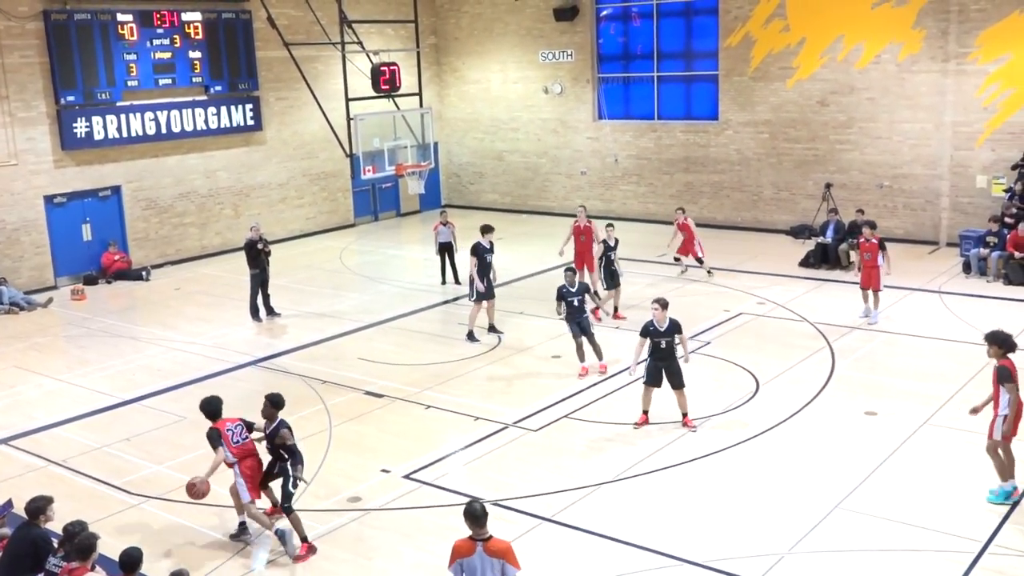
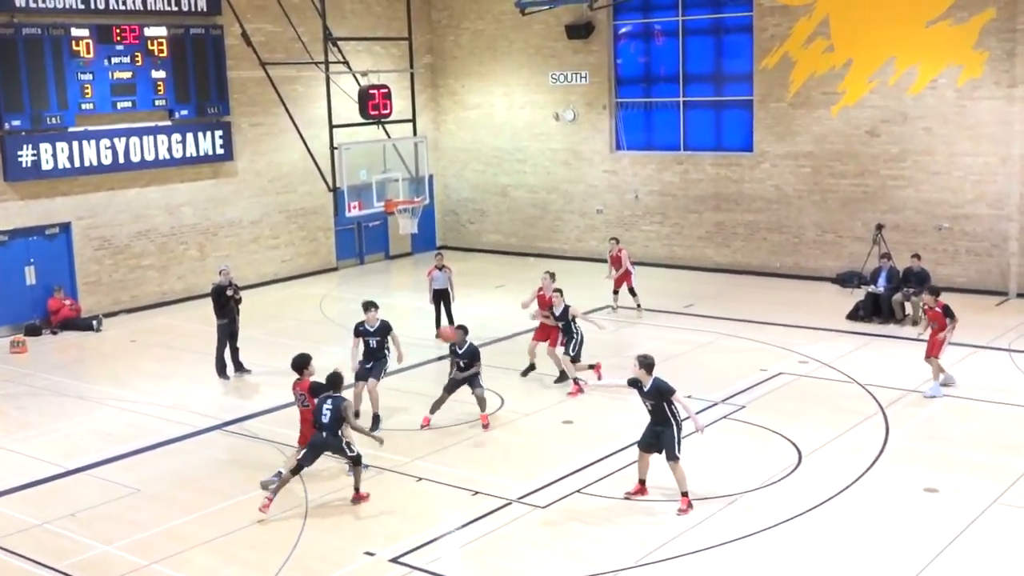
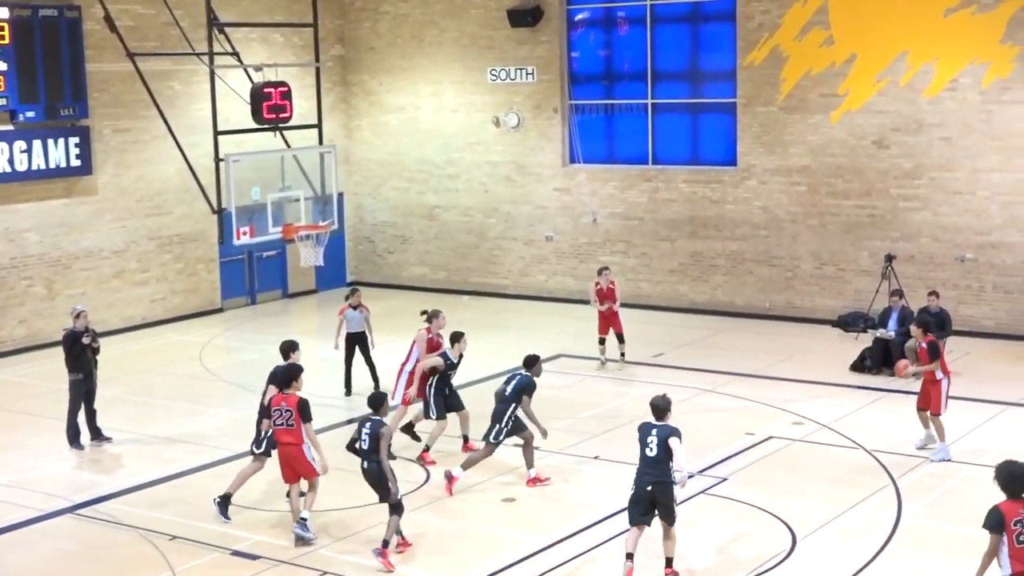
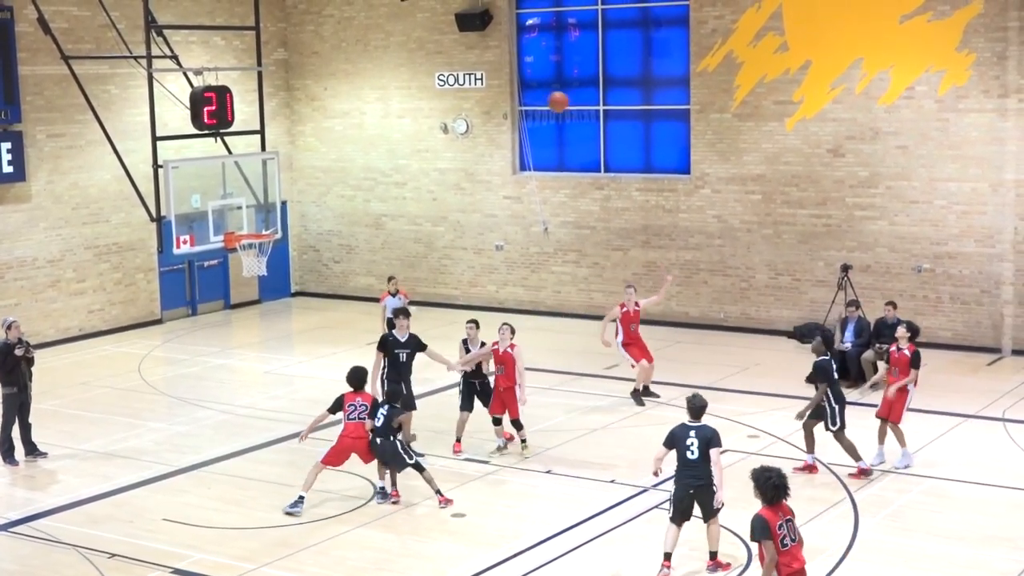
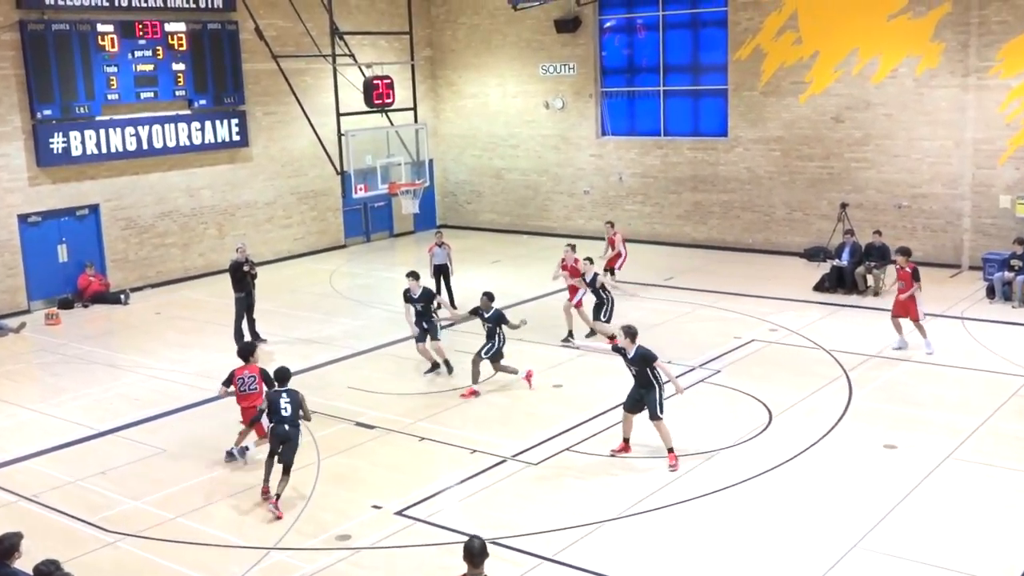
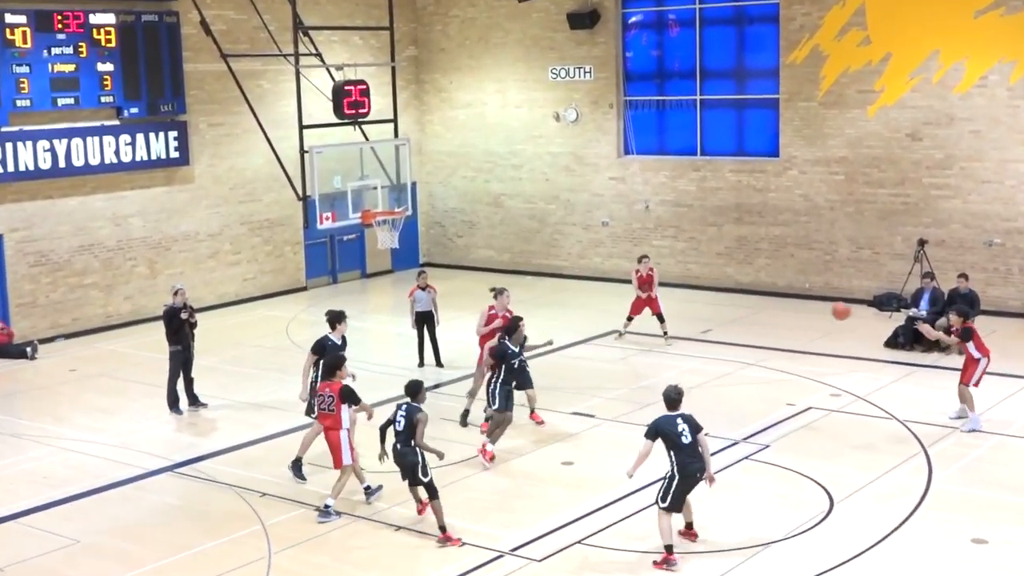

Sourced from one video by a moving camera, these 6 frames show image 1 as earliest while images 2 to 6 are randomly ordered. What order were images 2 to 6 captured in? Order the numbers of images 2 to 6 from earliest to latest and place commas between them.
5, 2, 6, 3, 4
